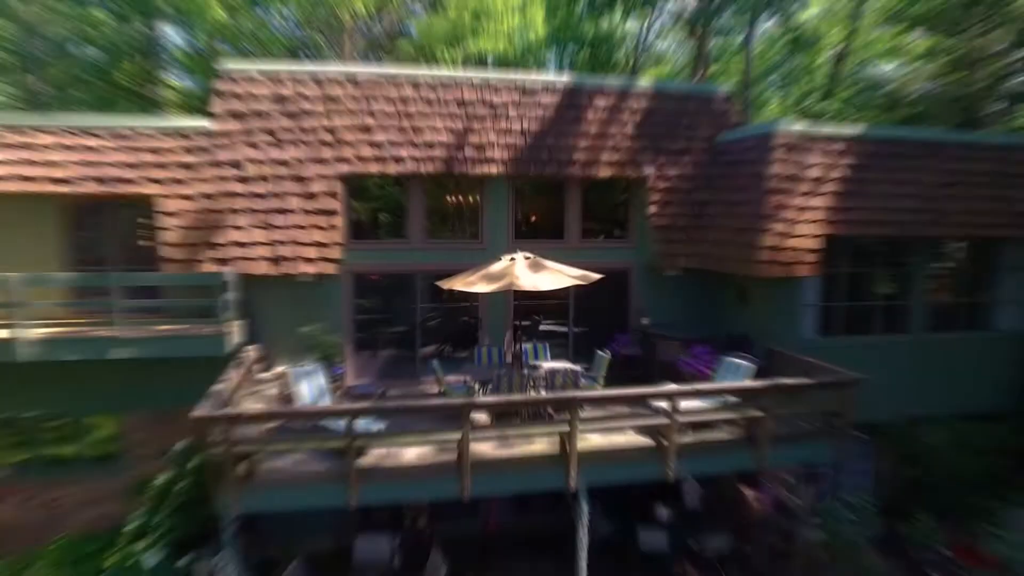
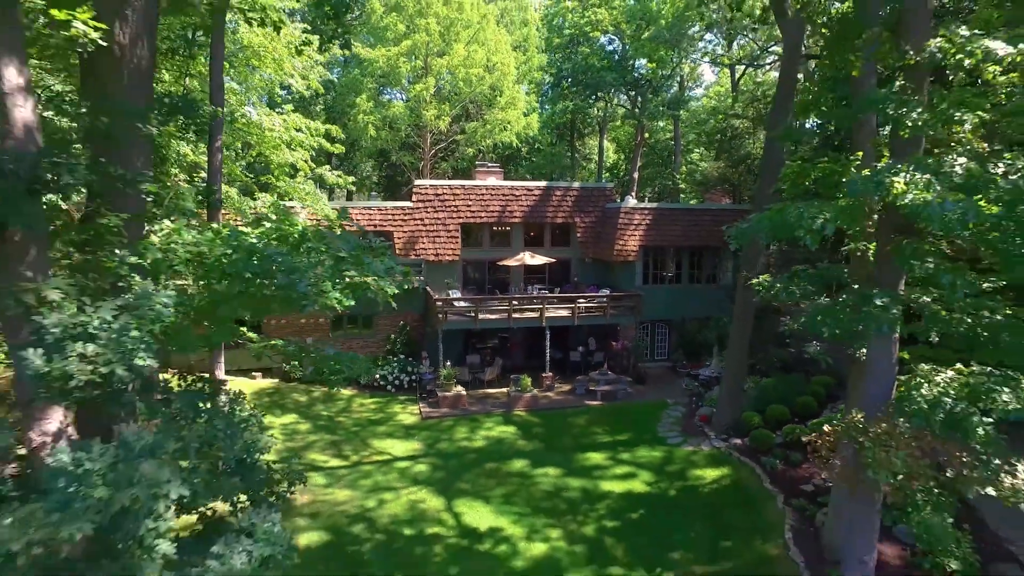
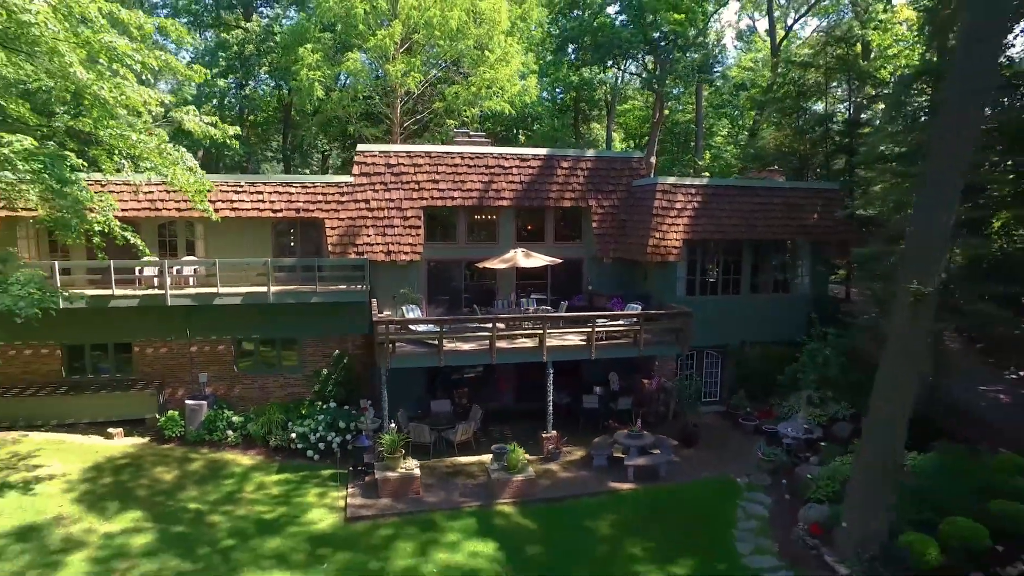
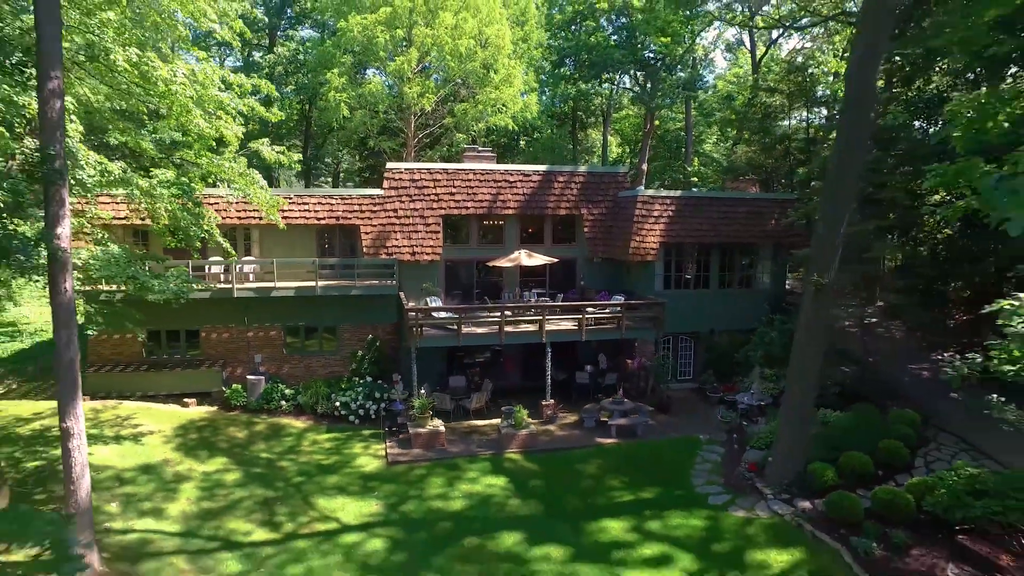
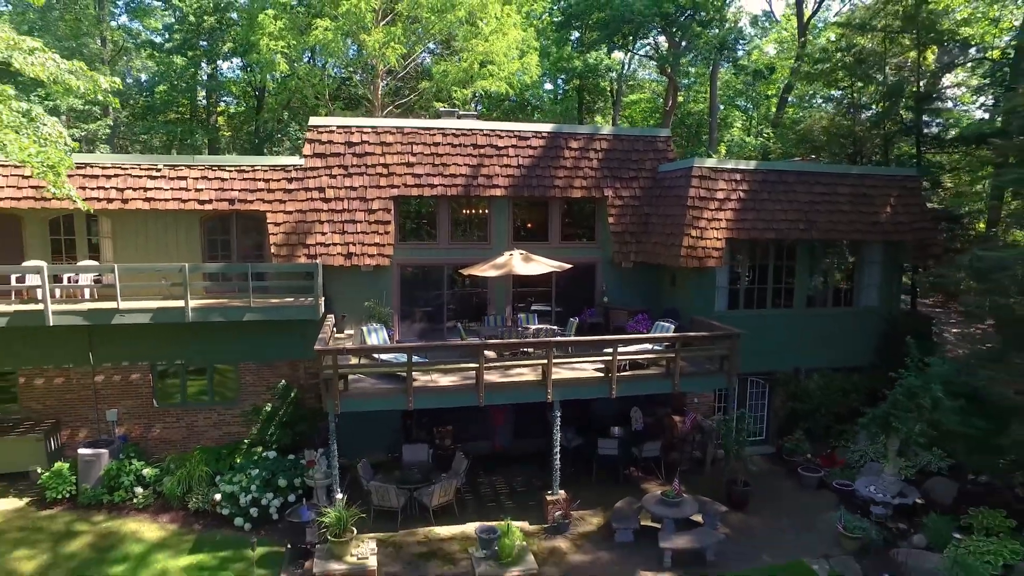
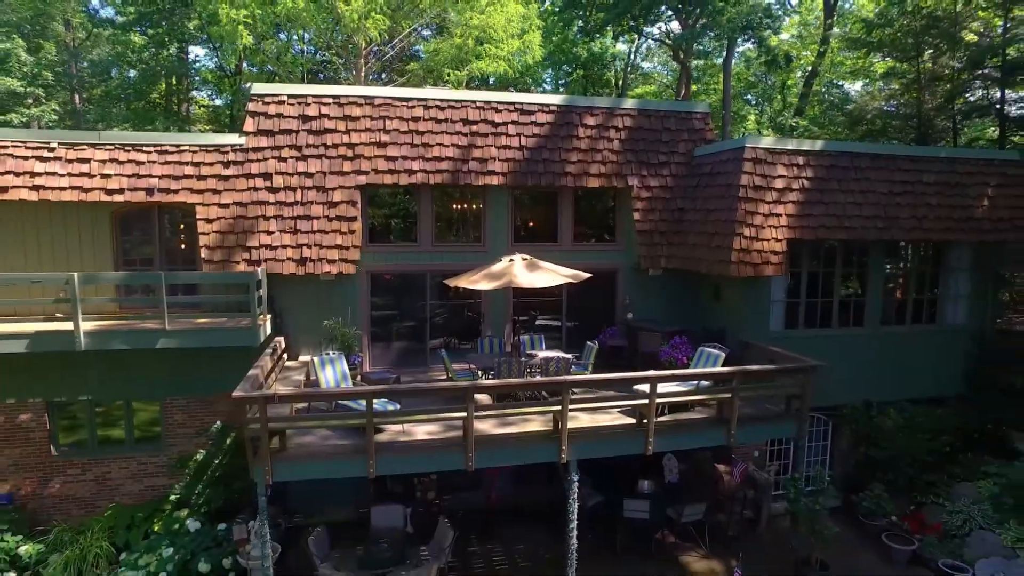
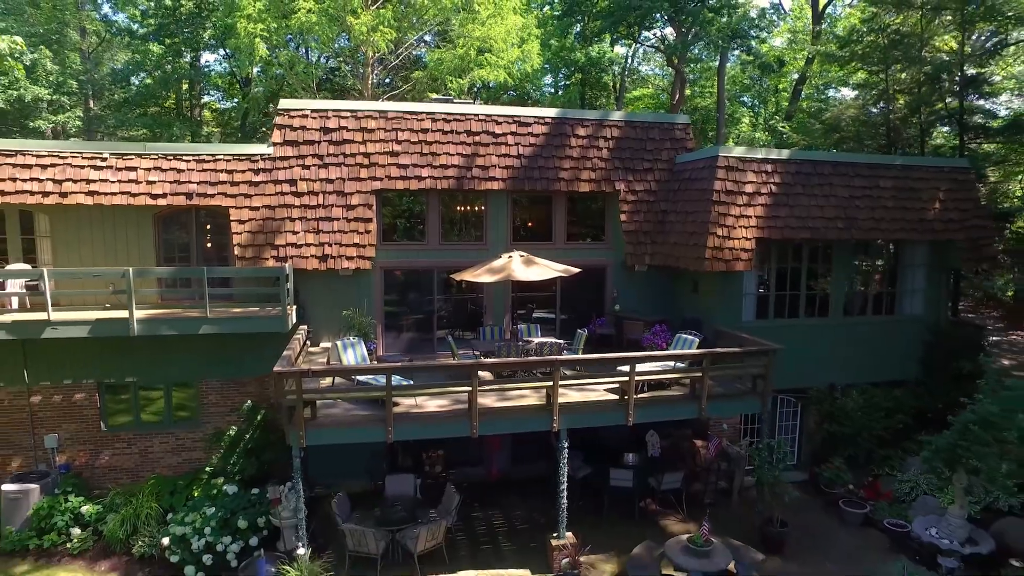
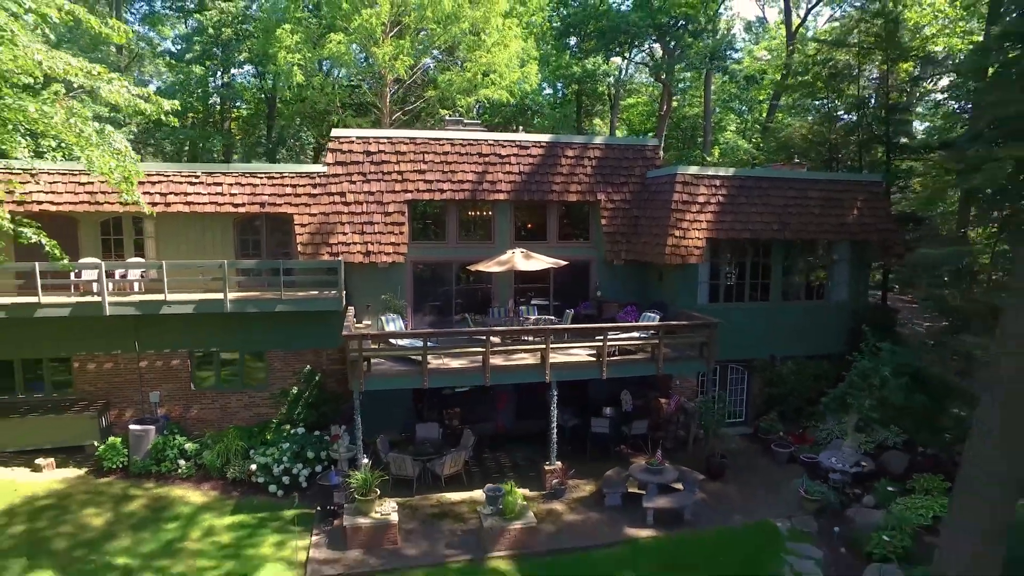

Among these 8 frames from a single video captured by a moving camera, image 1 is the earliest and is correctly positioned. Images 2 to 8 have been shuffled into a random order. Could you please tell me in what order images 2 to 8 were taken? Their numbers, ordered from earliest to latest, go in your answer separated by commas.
6, 7, 5, 8, 3, 4, 2
